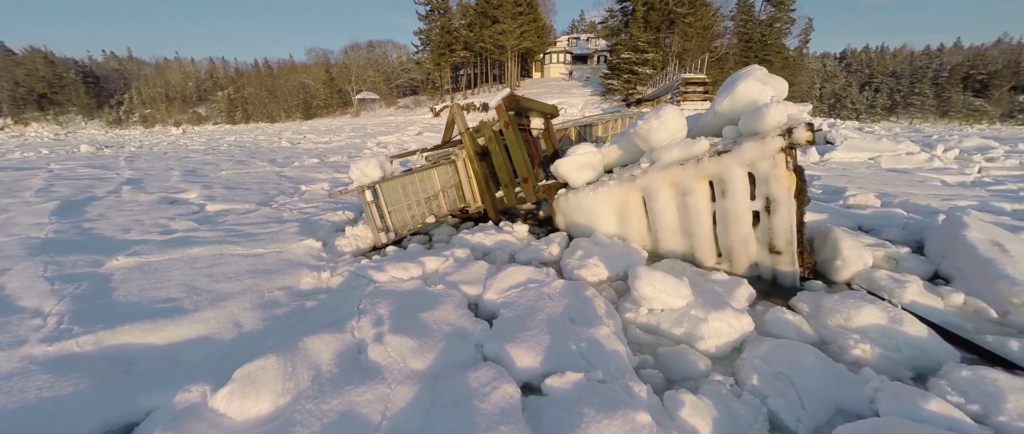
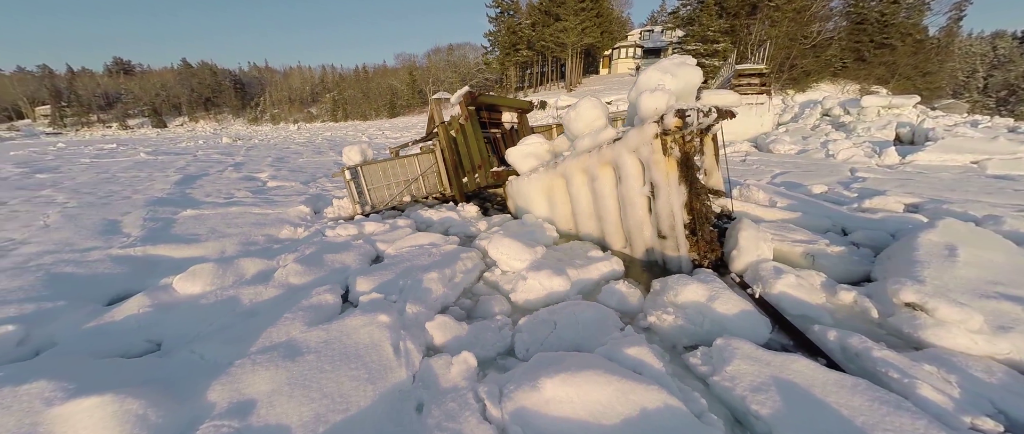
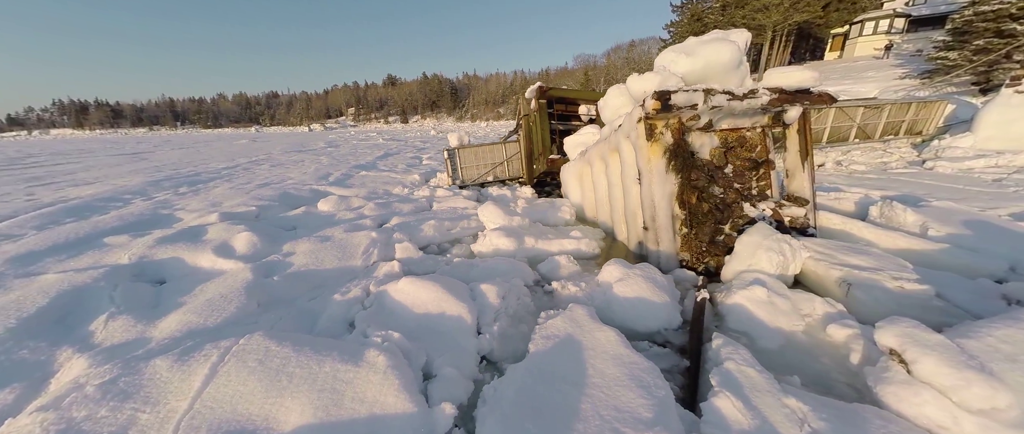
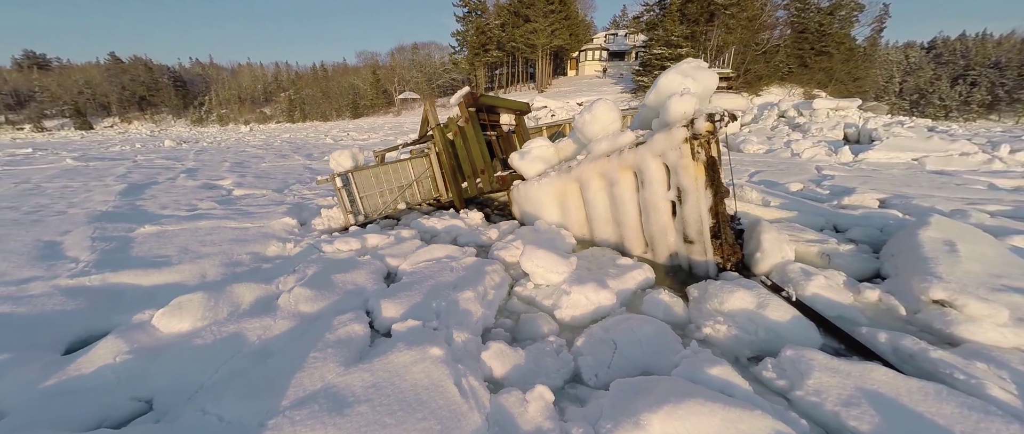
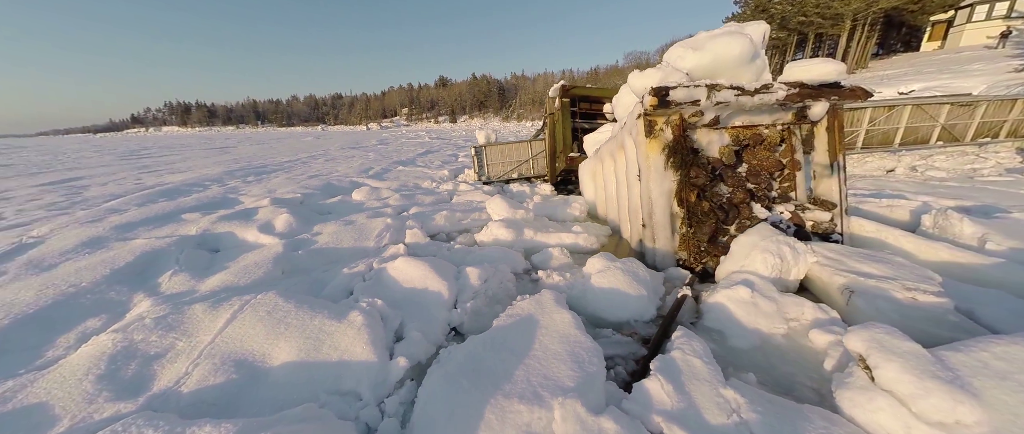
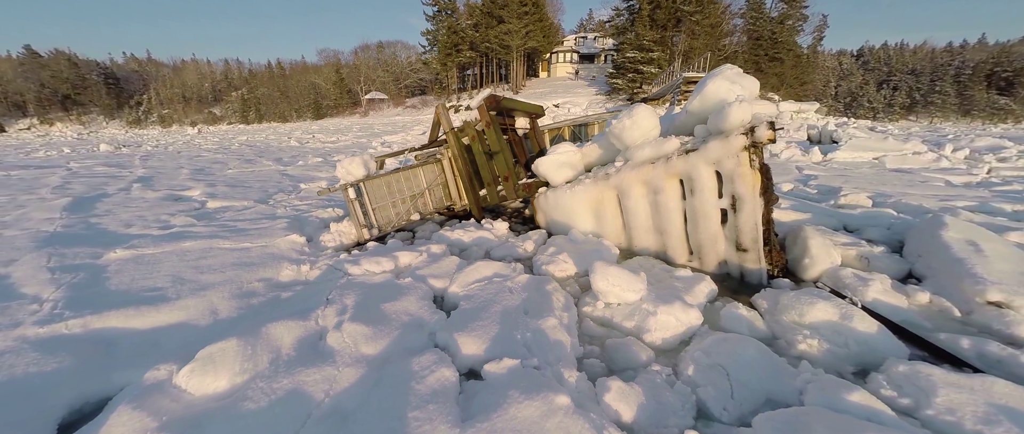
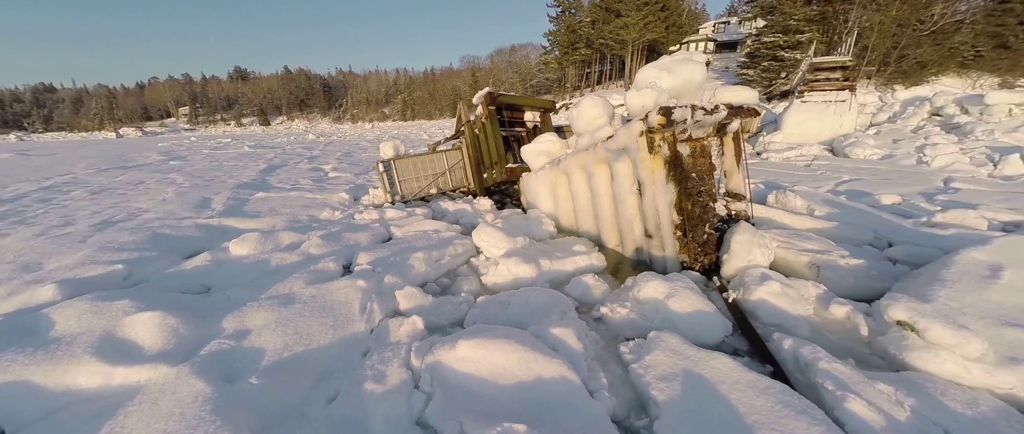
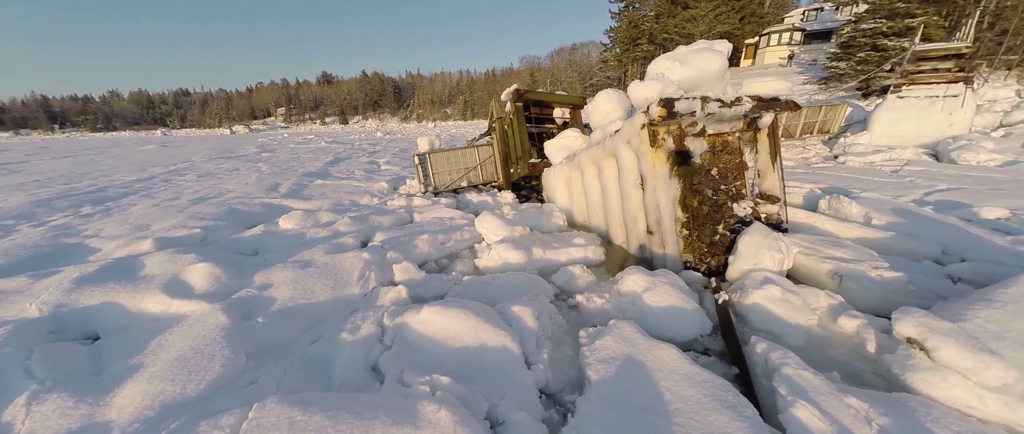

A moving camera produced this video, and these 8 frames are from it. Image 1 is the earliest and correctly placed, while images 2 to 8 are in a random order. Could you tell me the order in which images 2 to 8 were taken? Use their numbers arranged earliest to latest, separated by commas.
6, 4, 2, 7, 8, 3, 5
